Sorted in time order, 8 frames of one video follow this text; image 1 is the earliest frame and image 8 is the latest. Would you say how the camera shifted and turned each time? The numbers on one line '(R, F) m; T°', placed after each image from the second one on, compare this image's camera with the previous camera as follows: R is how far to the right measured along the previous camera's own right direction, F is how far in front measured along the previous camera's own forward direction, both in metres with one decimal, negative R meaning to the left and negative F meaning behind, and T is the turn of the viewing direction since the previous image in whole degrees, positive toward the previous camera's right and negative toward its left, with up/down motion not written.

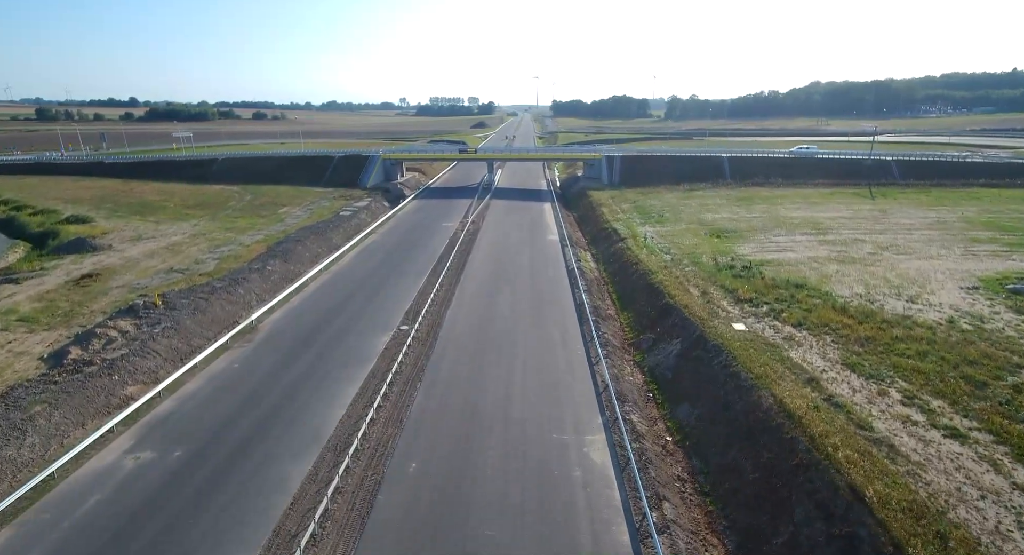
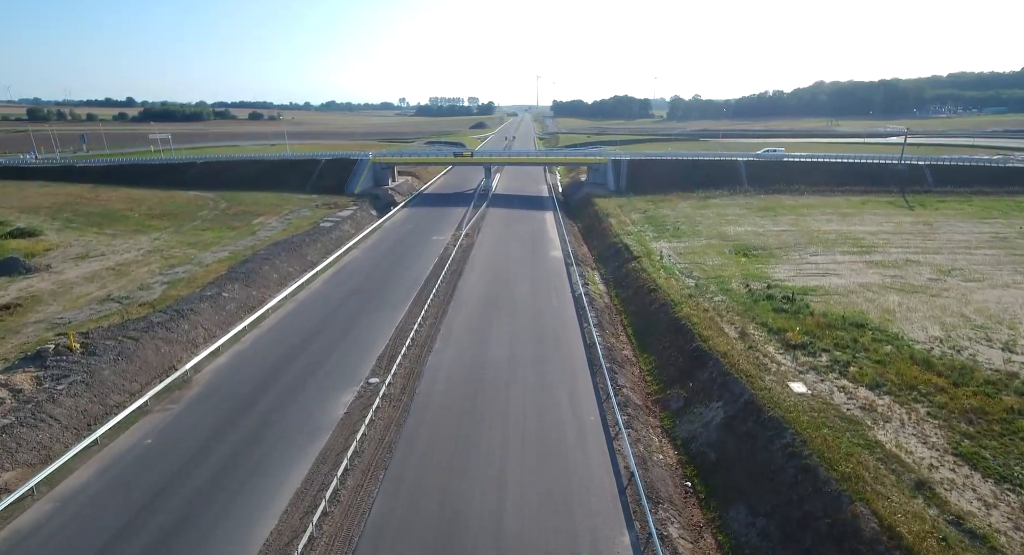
(+0.1, +4.6) m; 0°
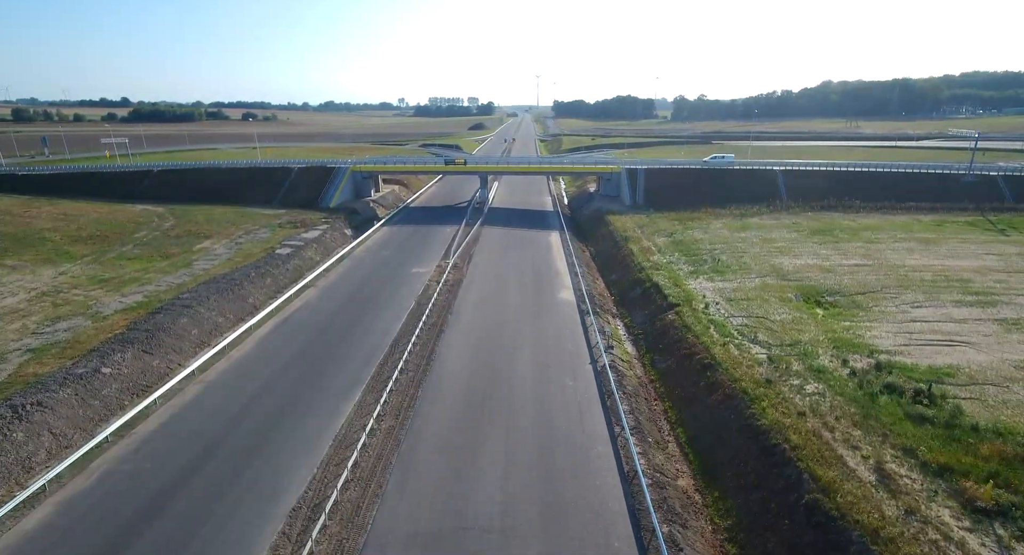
(+0.1, +7.9) m; 0°
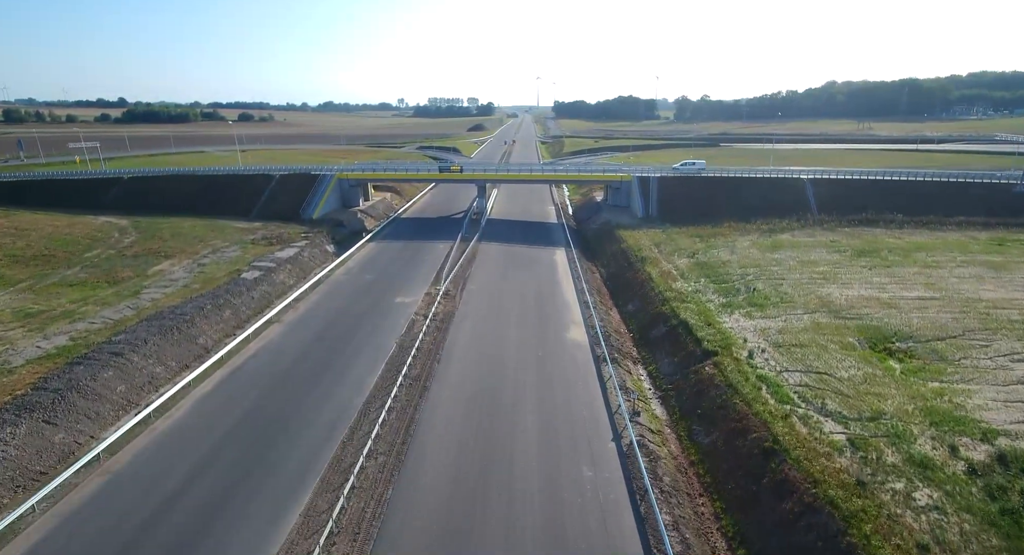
(0.0, +4.5) m; 0°
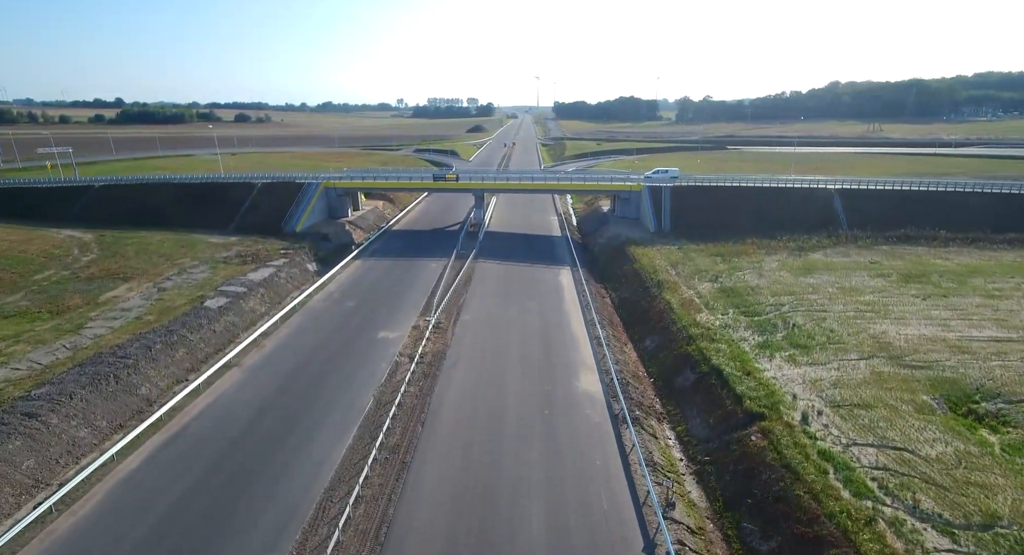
(0.0, +3.7) m; 0°
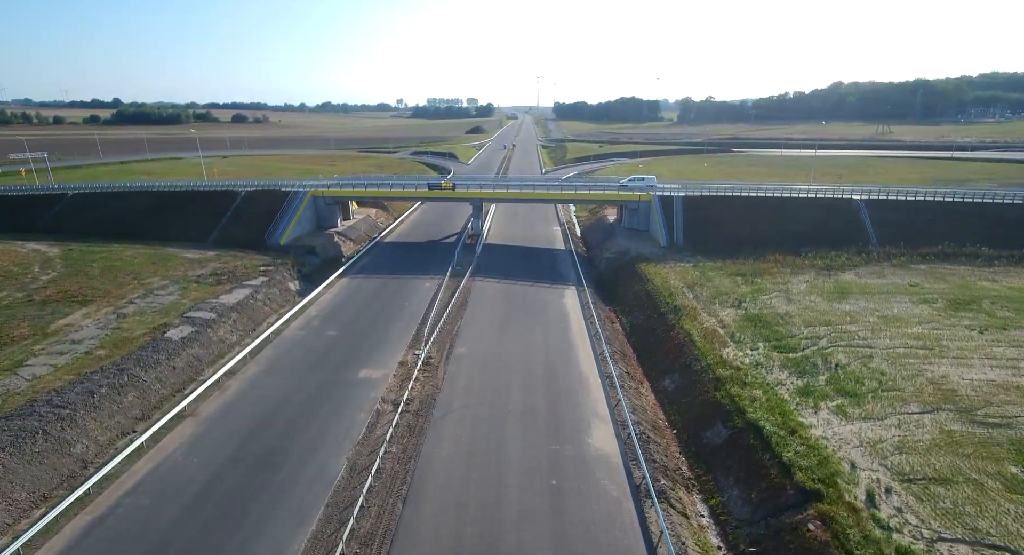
(0.0, +3.0) m; 0°
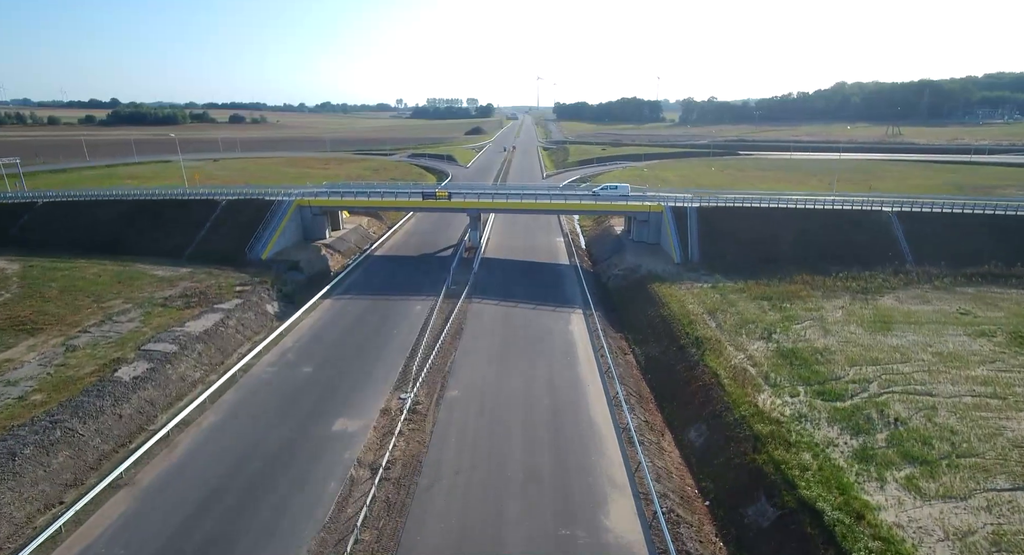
(0.0, +3.0) m; 0°
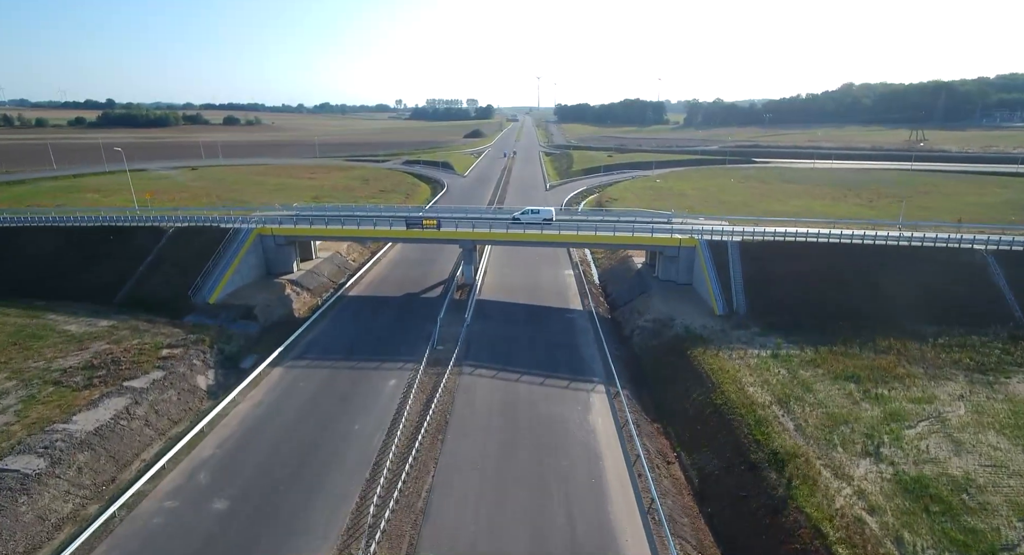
(-0.1, +6.6) m; 0°
